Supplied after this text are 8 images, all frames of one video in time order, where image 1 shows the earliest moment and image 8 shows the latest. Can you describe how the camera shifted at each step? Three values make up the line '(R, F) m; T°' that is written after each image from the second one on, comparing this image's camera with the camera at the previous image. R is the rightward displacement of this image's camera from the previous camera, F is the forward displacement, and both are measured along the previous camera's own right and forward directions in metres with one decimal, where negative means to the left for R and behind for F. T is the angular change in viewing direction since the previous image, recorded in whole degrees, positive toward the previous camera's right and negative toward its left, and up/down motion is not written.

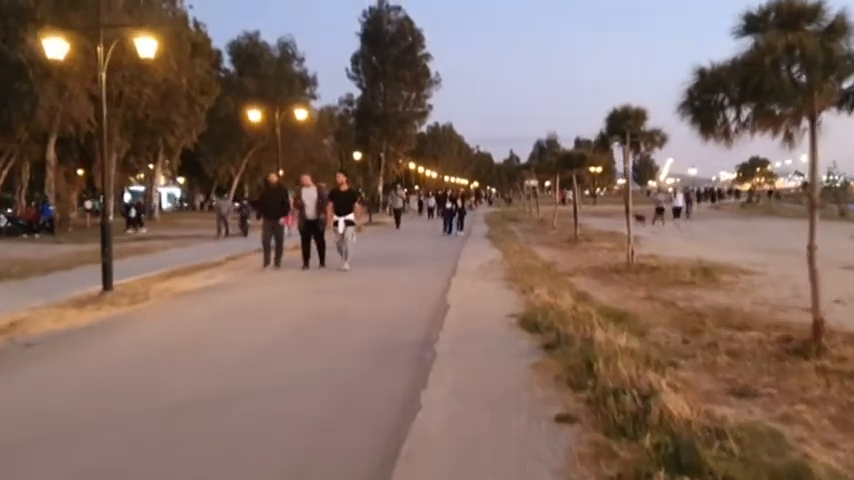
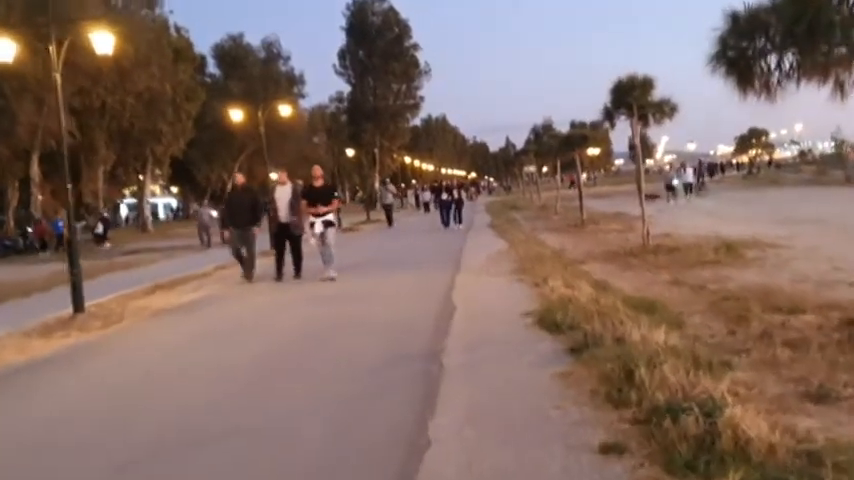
(0.0, +1.7) m; 0°
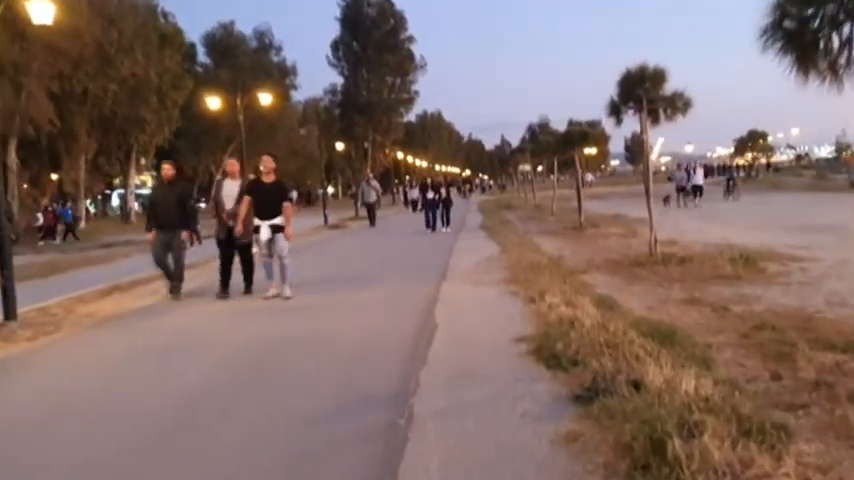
(+0.2, +2.1) m; 0°
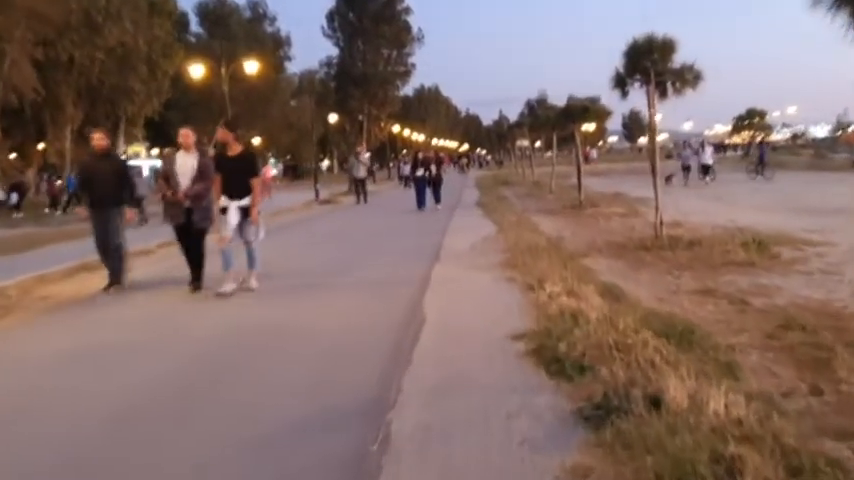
(+0.1, +1.2) m; 0°
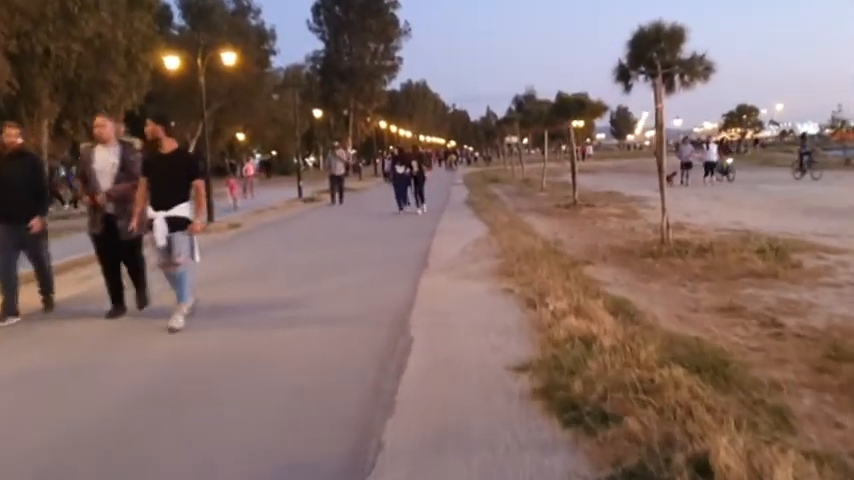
(0.0, +1.5) m; +1°
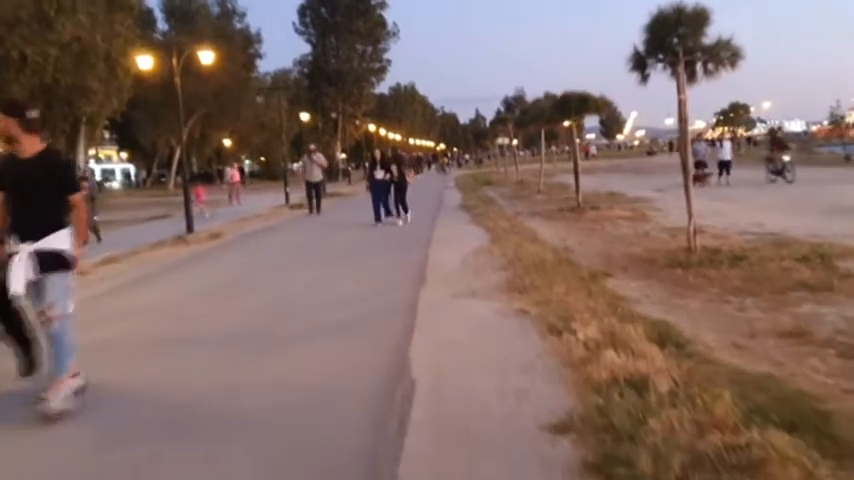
(-0.1, +1.9) m; 0°
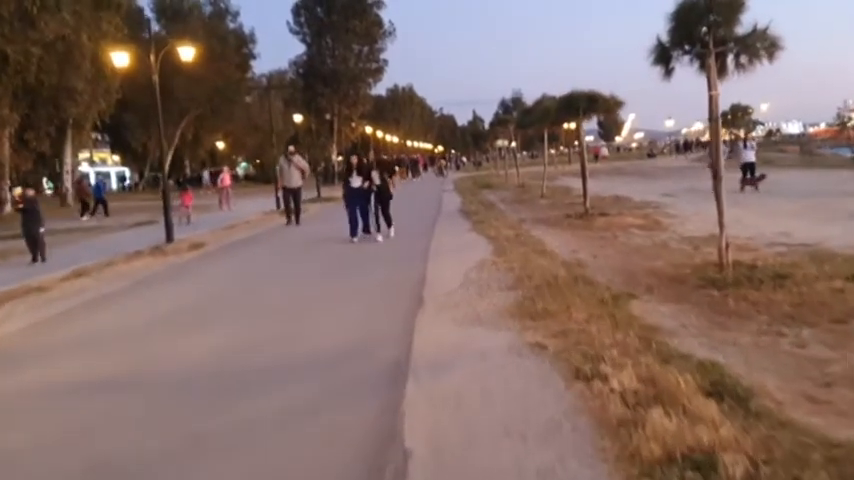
(0.0, +1.8) m; 0°
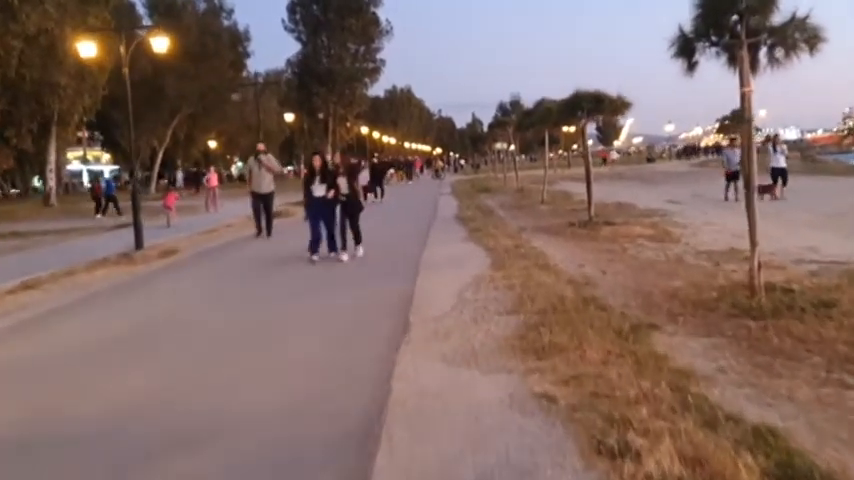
(+0.1, +1.8) m; 0°
